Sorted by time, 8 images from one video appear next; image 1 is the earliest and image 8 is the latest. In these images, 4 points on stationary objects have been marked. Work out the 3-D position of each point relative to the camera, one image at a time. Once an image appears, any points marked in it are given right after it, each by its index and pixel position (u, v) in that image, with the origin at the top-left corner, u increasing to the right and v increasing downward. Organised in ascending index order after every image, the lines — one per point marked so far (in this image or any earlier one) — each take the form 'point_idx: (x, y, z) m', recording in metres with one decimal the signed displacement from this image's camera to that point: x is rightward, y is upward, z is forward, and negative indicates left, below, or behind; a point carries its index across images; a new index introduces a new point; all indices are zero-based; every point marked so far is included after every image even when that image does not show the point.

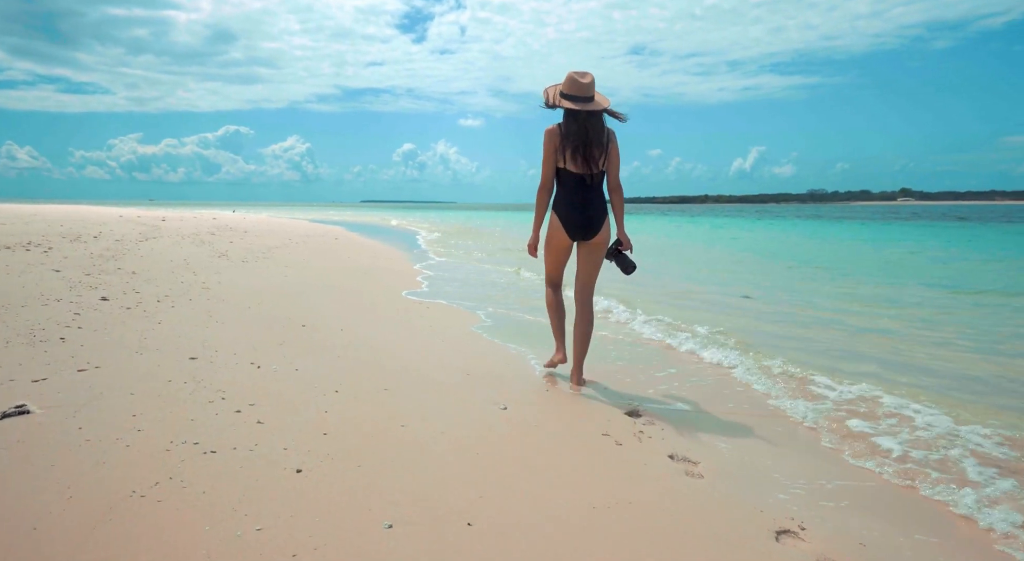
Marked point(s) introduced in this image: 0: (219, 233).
0: (-7.6, +1.2, +16.0) m
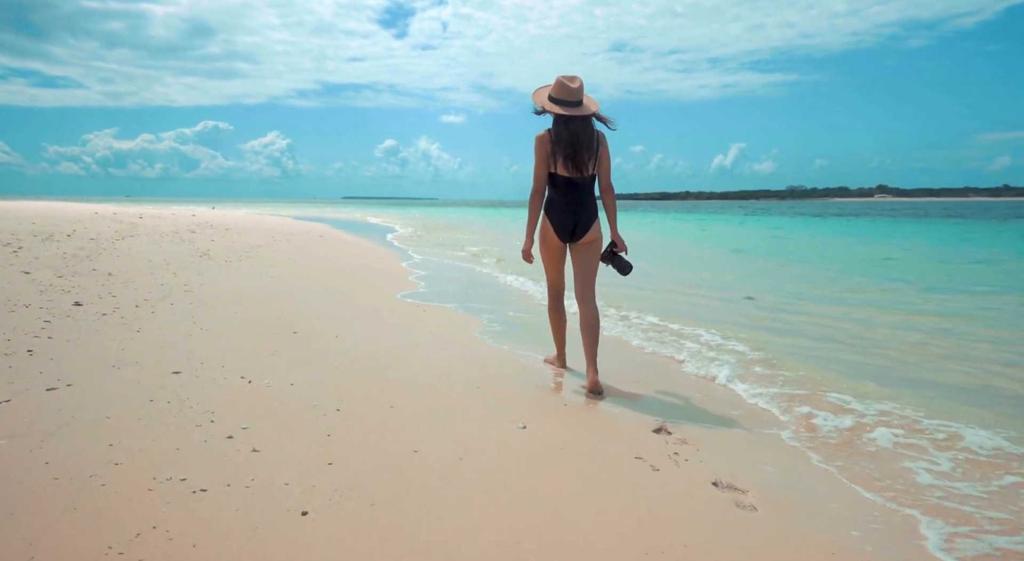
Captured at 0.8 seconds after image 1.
0: (-7.8, +1.2, +15.5) m
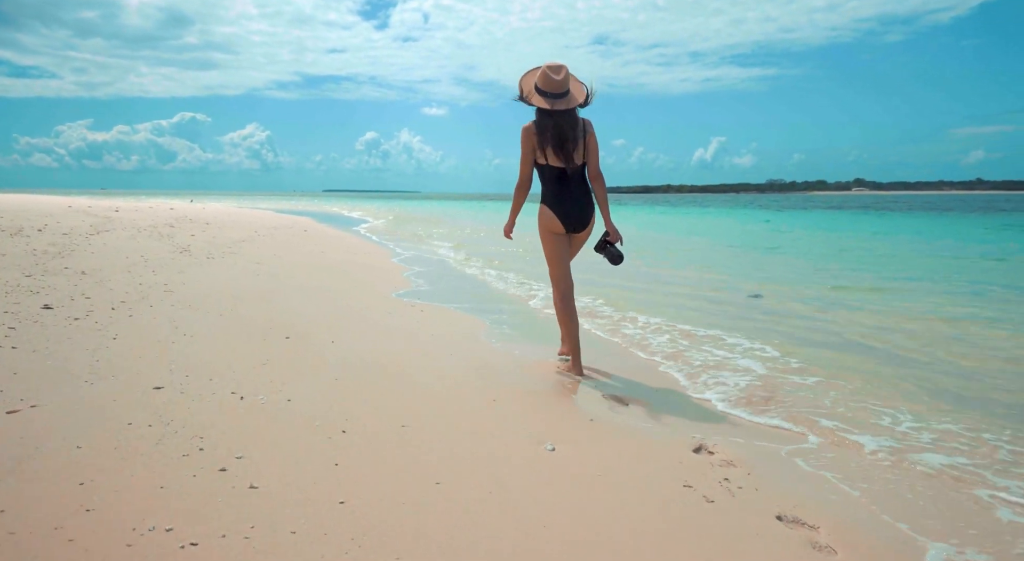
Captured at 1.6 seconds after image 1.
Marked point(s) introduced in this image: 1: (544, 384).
0: (-8.1, +1.3, +14.9) m
1: (+0.2, -0.7, +4.0) m
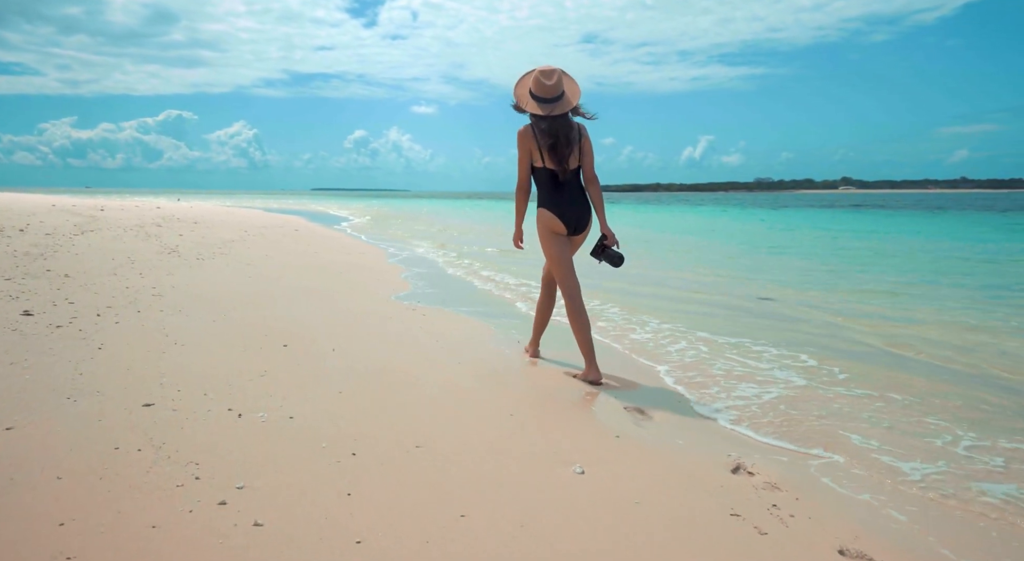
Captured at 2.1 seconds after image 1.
0: (-8.2, +1.3, +14.6) m
1: (+0.3, -0.7, +3.8) m
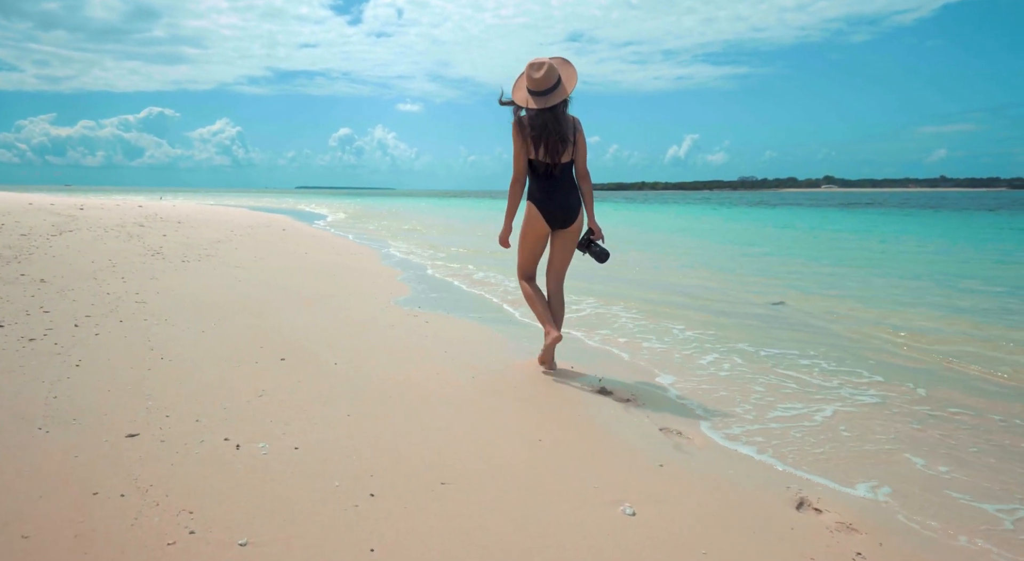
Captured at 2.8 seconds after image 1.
0: (-8.3, +1.3, +14.1) m
1: (+0.4, -0.7, +3.5) m
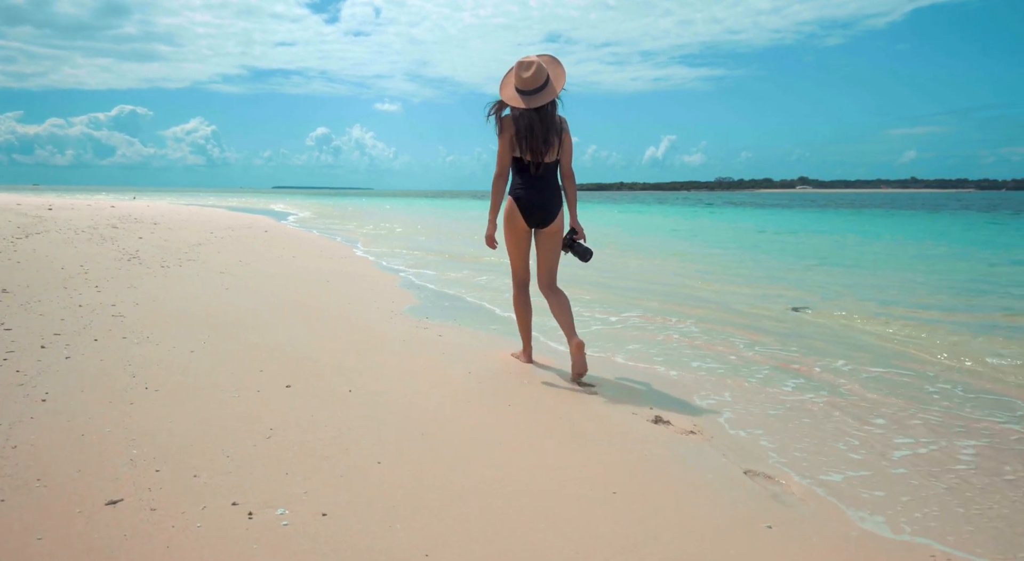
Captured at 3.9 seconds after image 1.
0: (-8.4, +1.1, +13.3) m
1: (+0.6, -0.8, +3.0) m
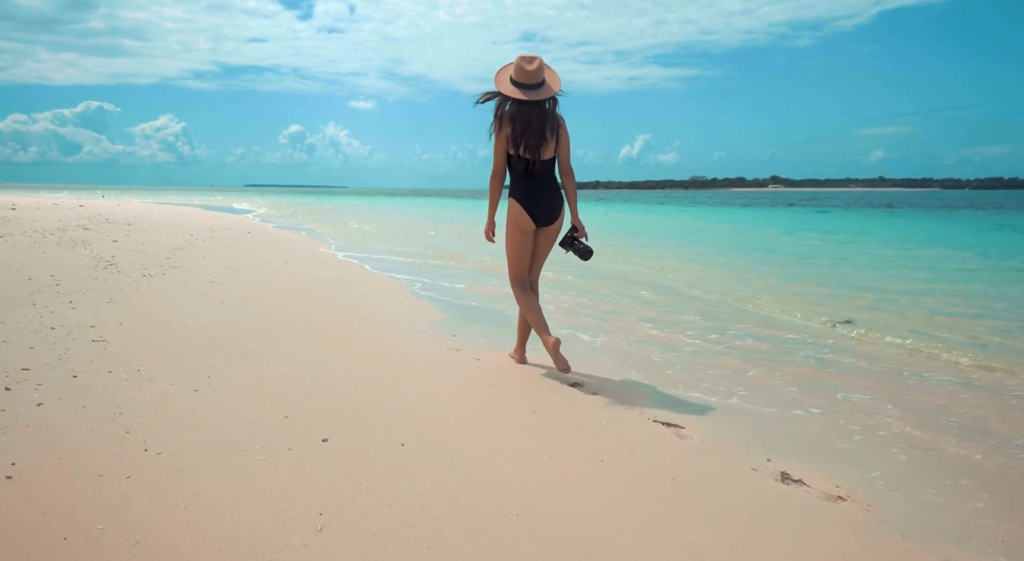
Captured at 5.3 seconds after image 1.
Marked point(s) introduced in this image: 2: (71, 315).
0: (-8.4, +1.0, +12.4) m
1: (+1.0, -0.9, +2.4) m
2: (-3.4, -0.3, +4.8) m
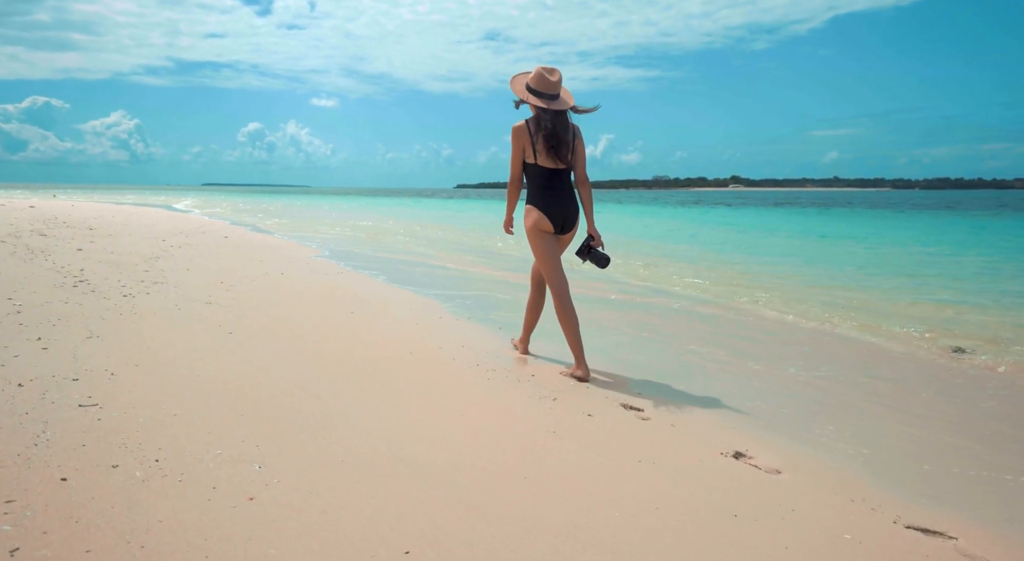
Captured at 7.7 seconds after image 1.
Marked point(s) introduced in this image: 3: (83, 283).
0: (-8.1, +0.8, +10.9) m
1: (+1.8, -1.1, +1.4) m
2: (-2.7, -0.5, +3.6) m
3: (-4.4, -0.1, +6.4) m
